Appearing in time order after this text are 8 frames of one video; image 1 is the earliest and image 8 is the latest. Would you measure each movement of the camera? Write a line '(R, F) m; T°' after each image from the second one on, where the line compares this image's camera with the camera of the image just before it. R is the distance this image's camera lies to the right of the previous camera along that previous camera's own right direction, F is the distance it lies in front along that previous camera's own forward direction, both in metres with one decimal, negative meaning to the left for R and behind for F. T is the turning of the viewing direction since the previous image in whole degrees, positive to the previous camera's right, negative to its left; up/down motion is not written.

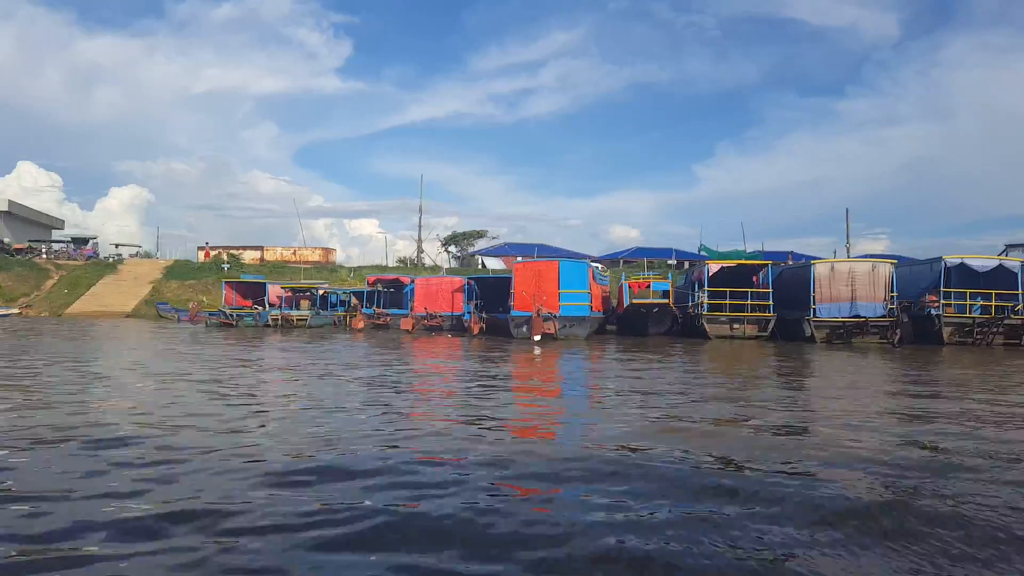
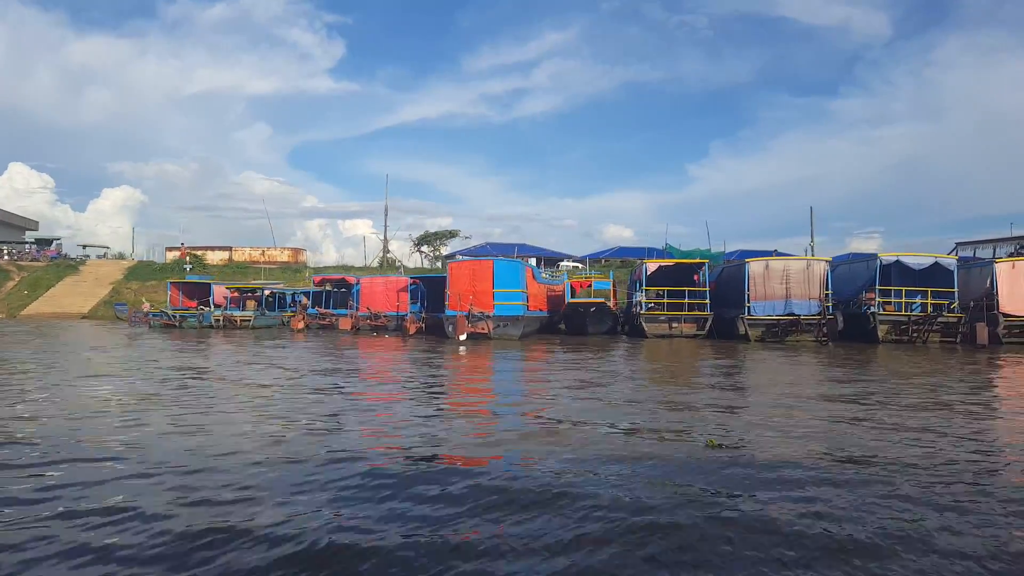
(+1.0, +0.1) m; 0°
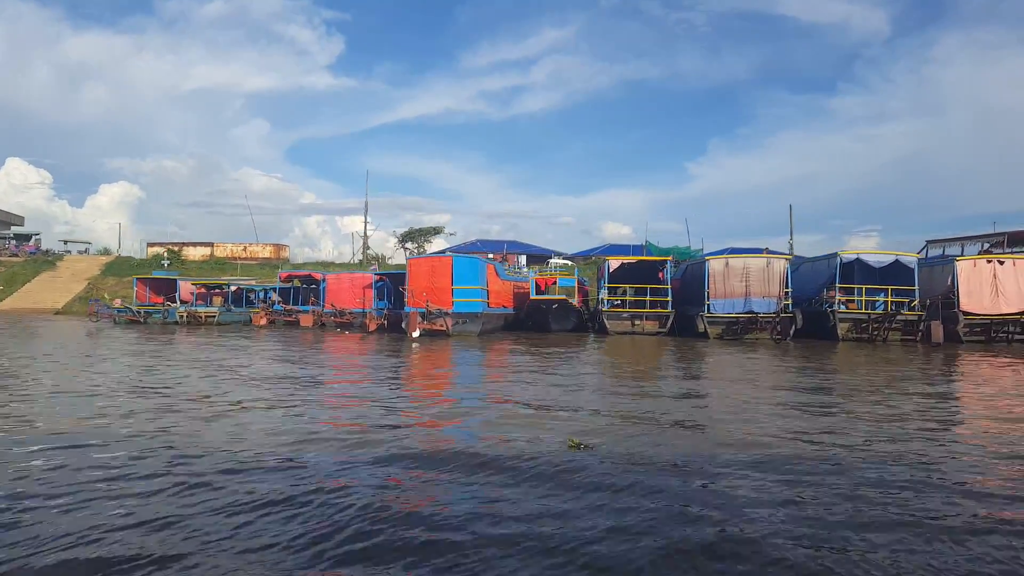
(+0.6, +0.1) m; 0°
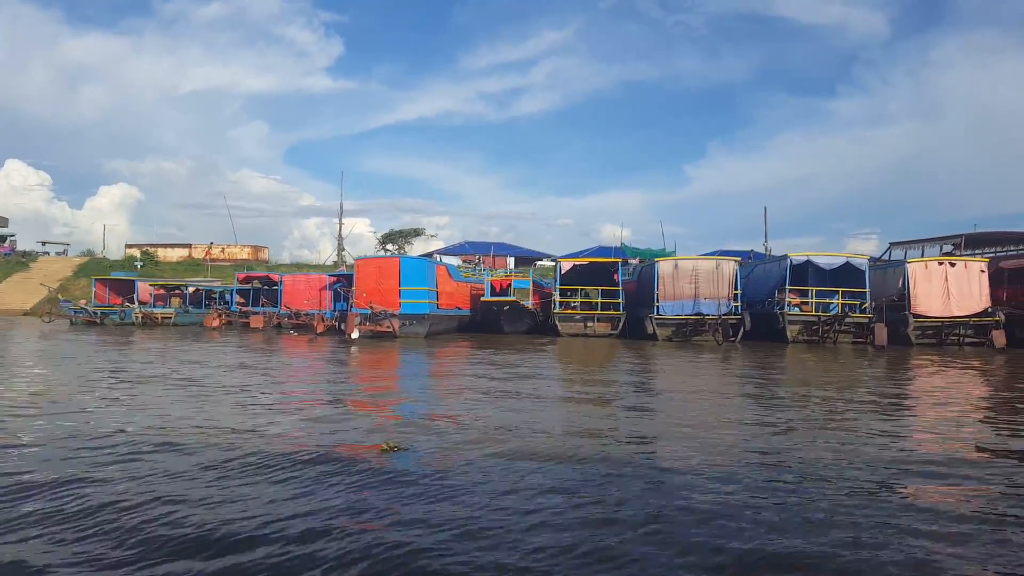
(+0.8, +0.1) m; 0°
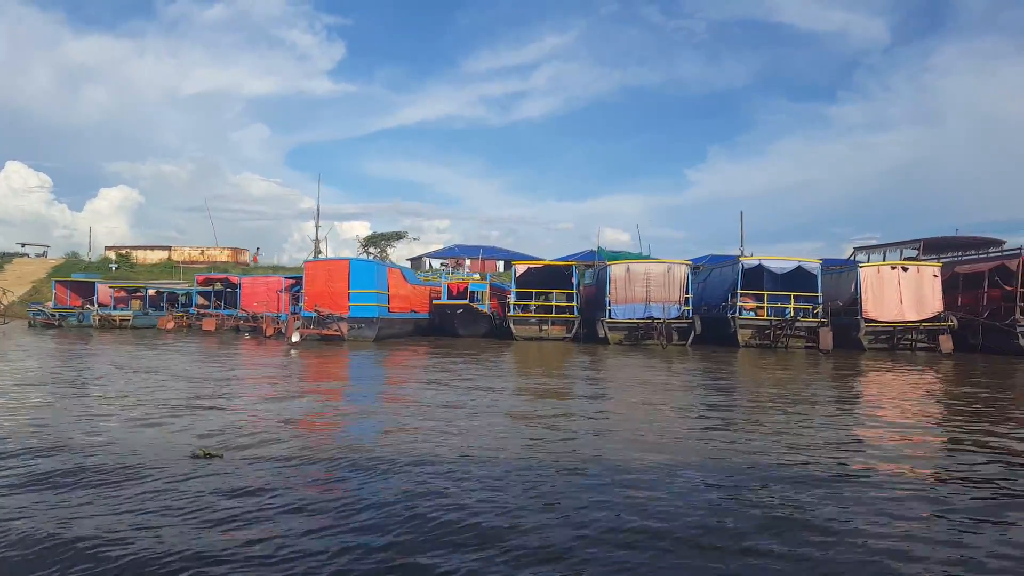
(+0.8, +0.1) m; 0°
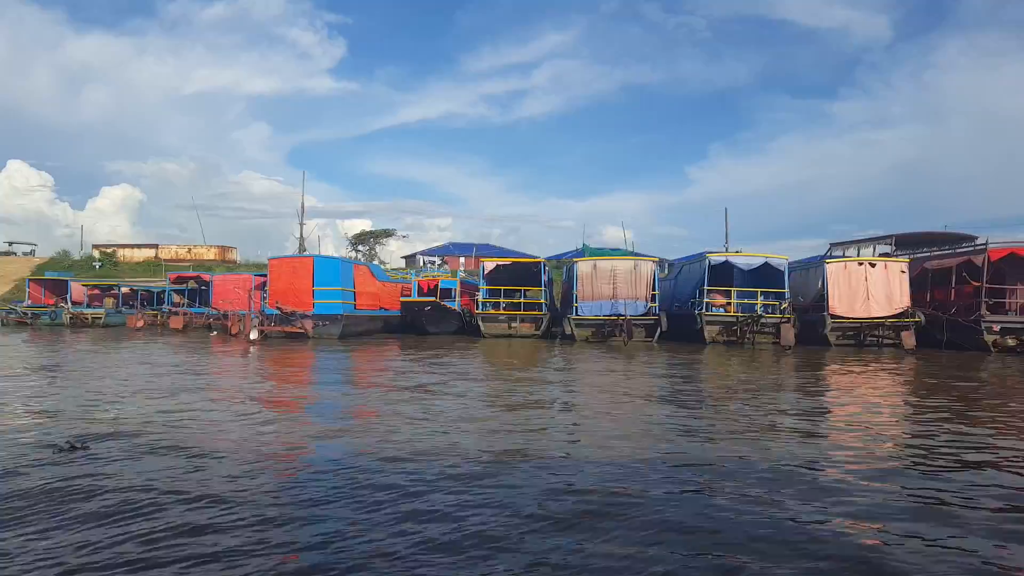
(+0.6, +0.1) m; 0°
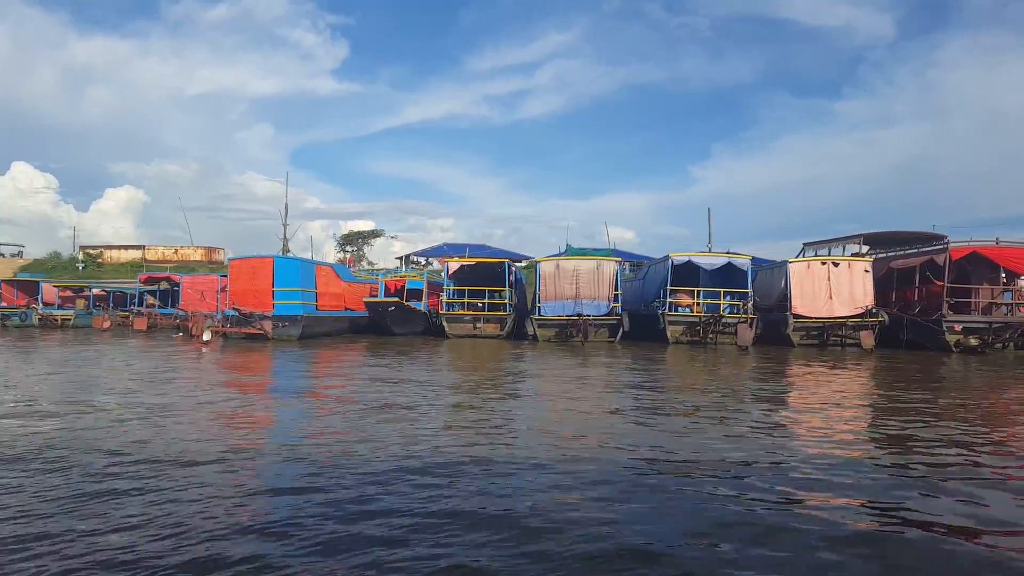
(+0.6, +0.1) m; 0°
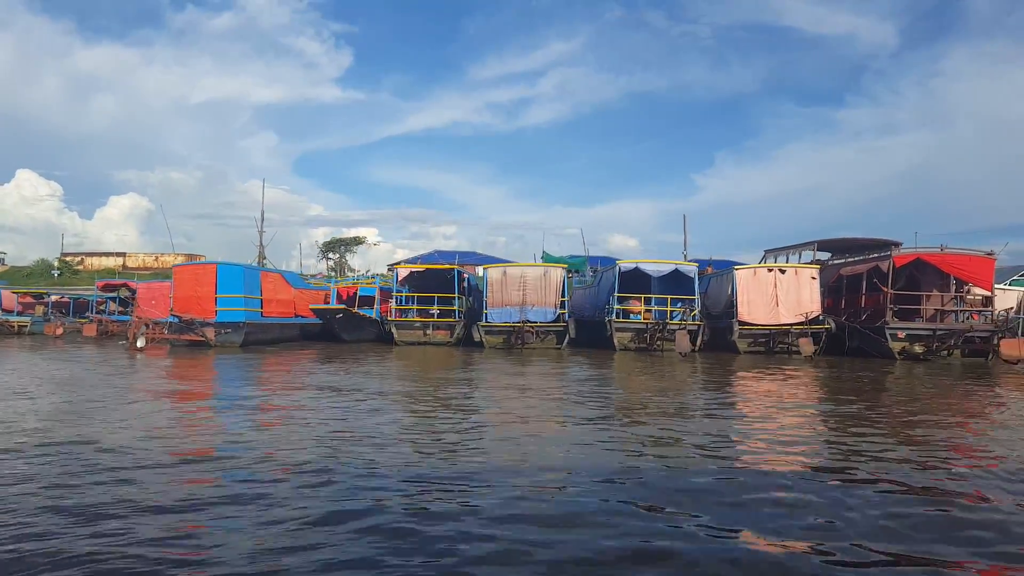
(+0.9, +0.1) m; 0°
